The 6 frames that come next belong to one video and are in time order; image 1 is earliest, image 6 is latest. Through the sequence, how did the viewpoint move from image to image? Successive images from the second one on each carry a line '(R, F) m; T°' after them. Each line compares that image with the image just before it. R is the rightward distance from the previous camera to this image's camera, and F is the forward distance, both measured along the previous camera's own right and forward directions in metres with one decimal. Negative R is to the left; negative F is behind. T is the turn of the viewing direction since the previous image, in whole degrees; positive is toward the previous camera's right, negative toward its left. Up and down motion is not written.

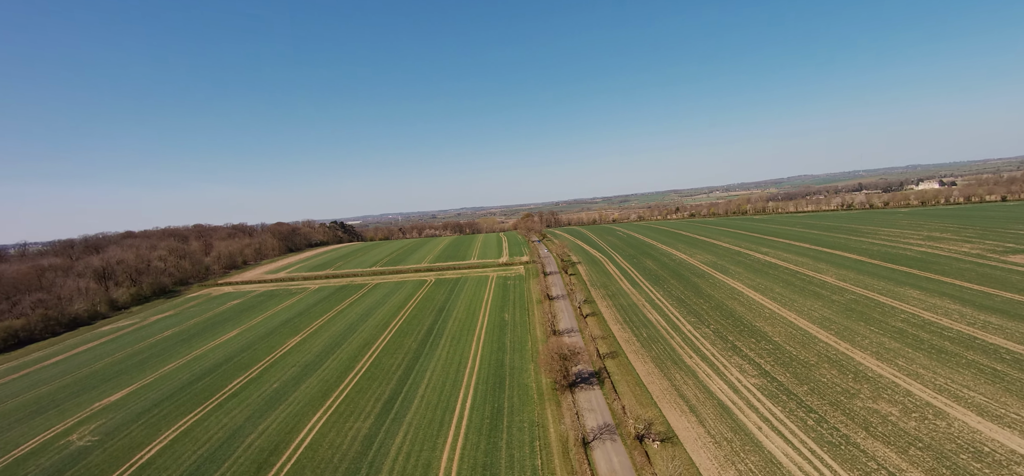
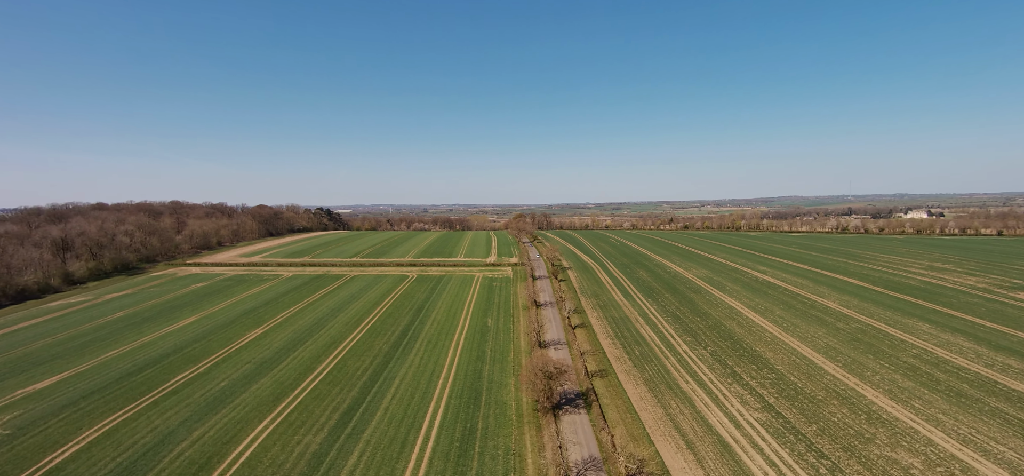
(+0.2, +3.8) m; +1°
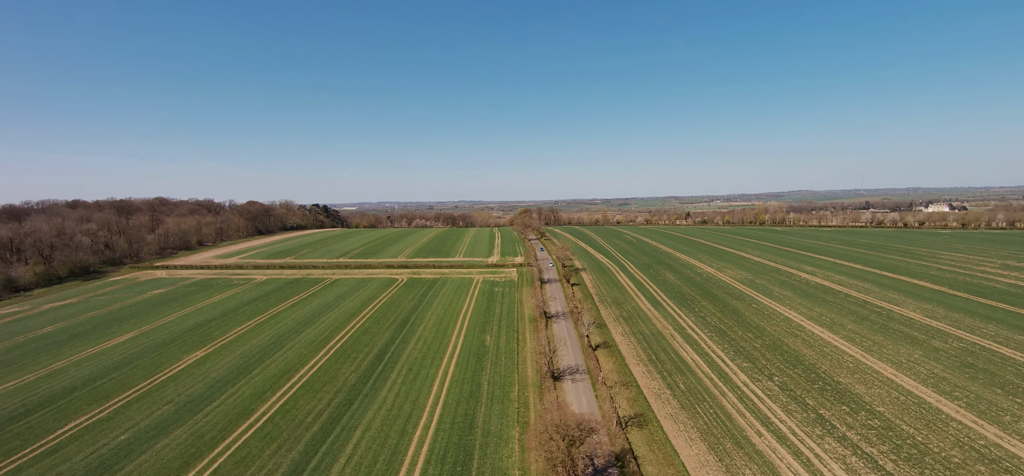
(+0.2, +9.6) m; -1°
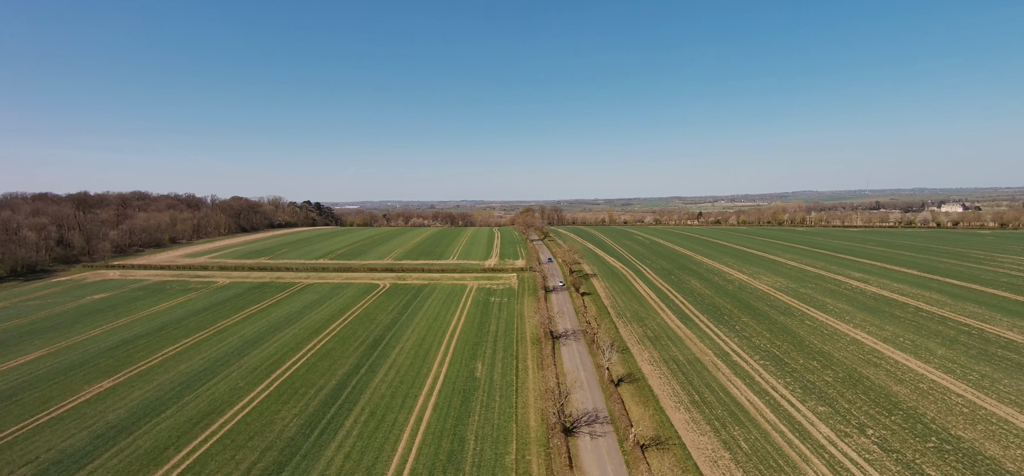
(+0.3, +8.4) m; 0°
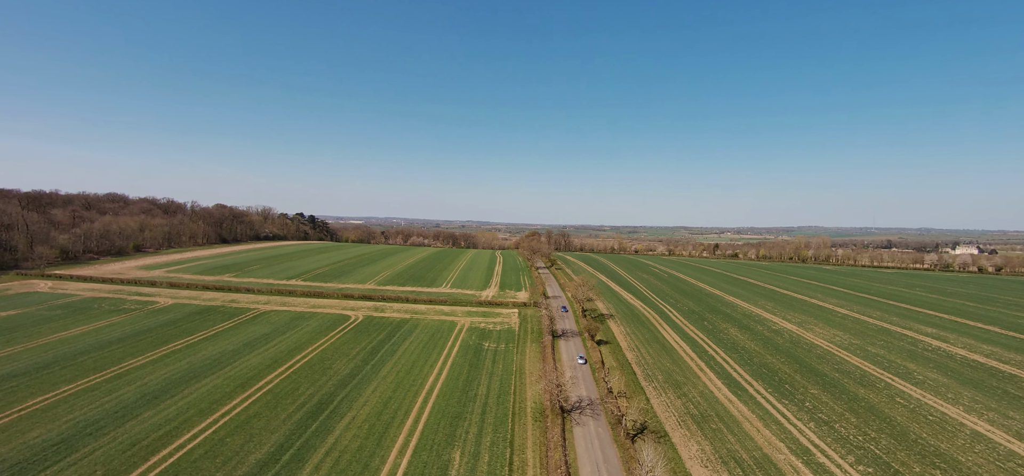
(+0.1, +8.7) m; 0°
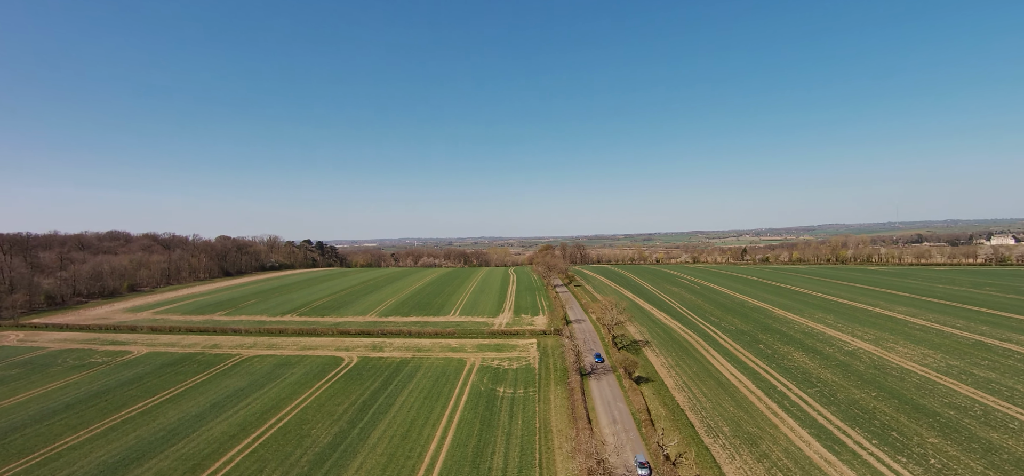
(0.0, +6.0) m; -2°
